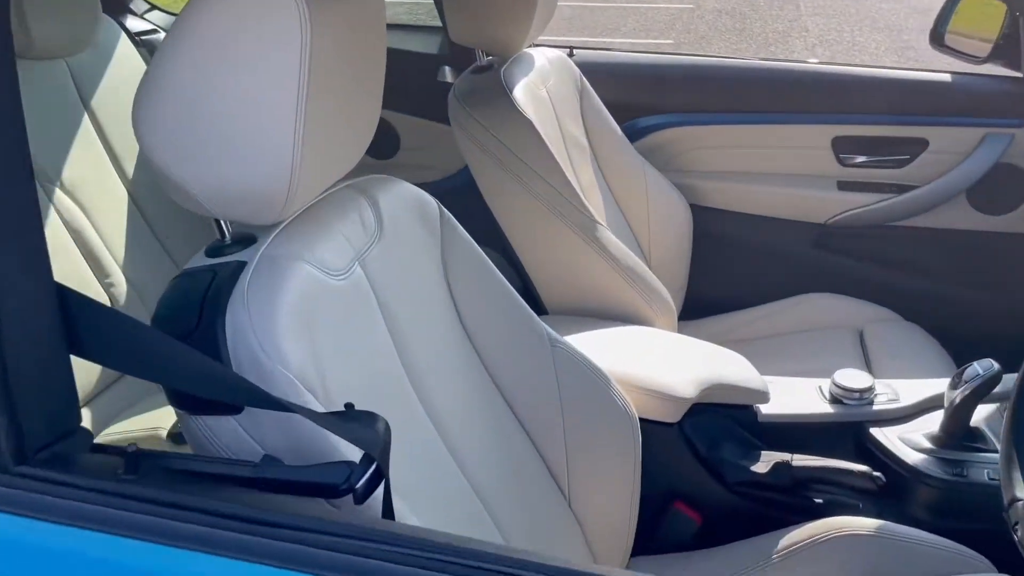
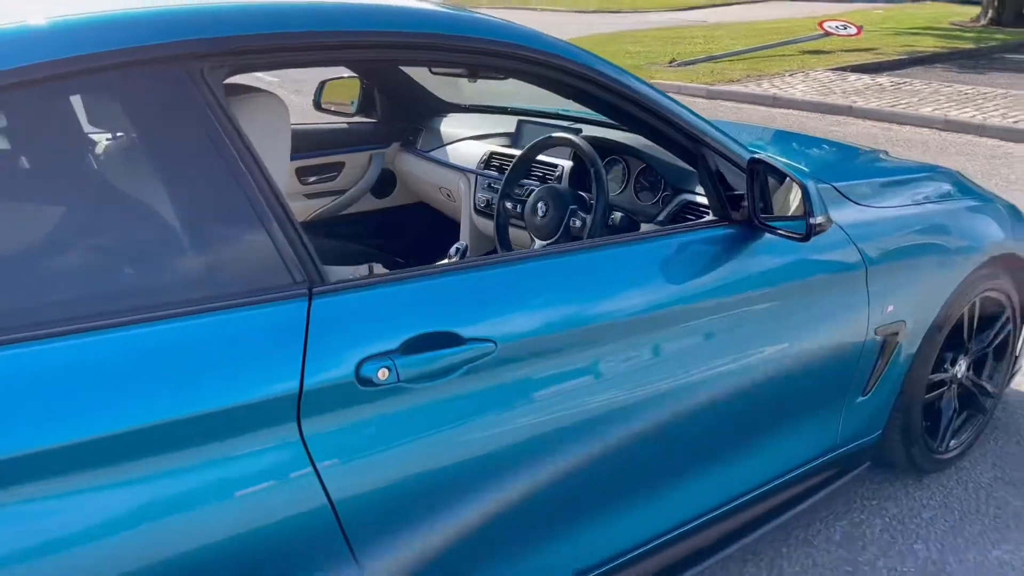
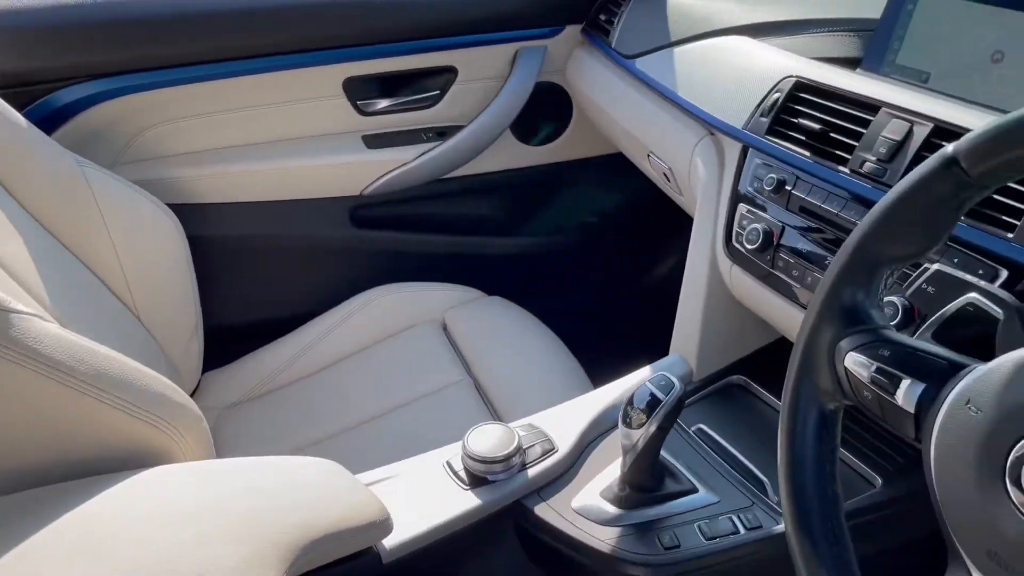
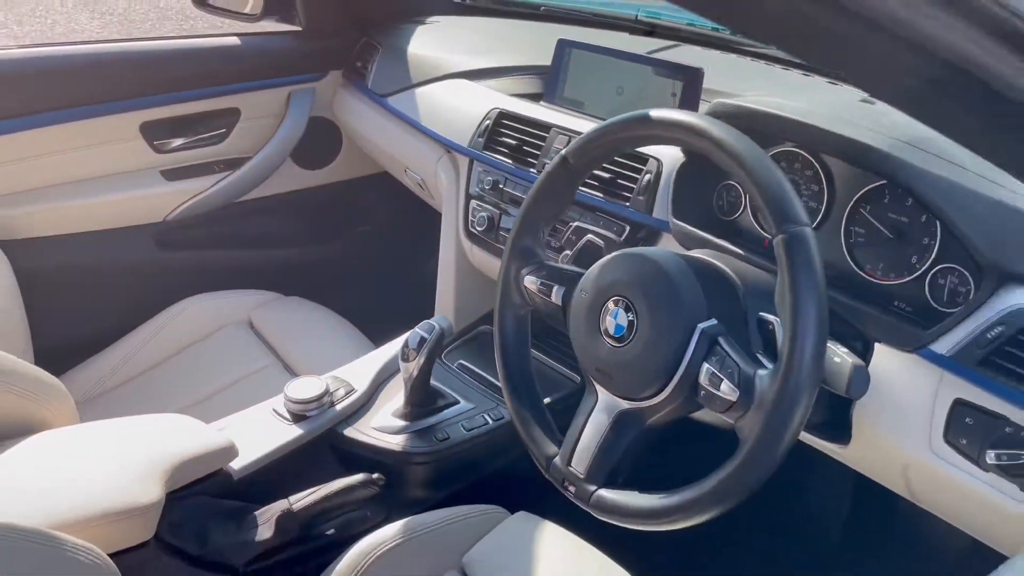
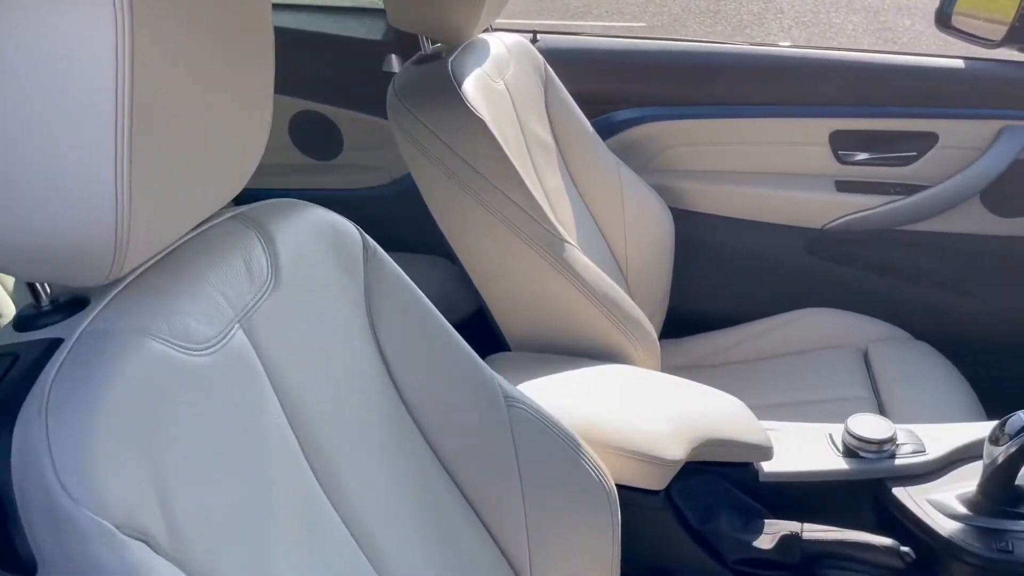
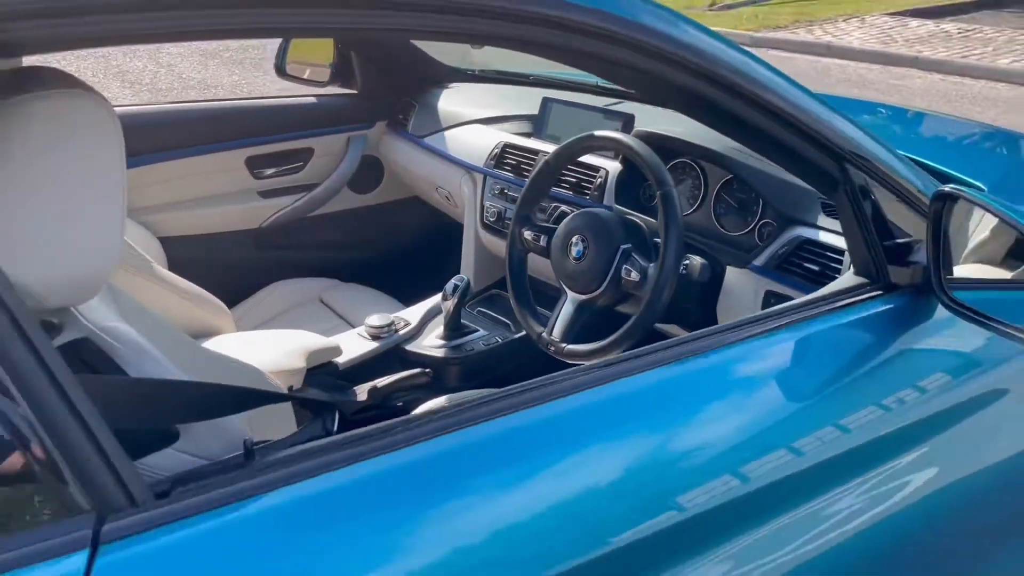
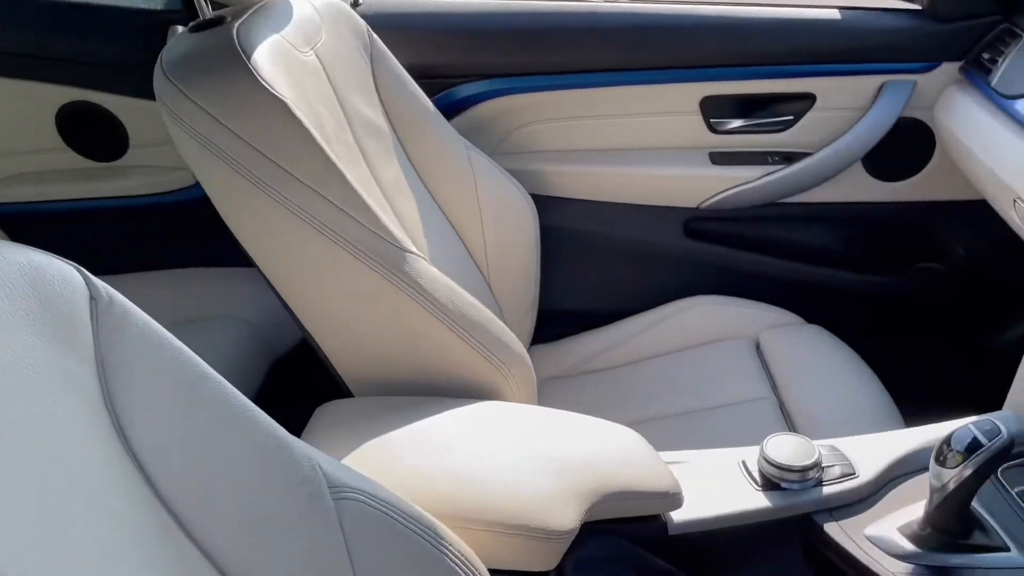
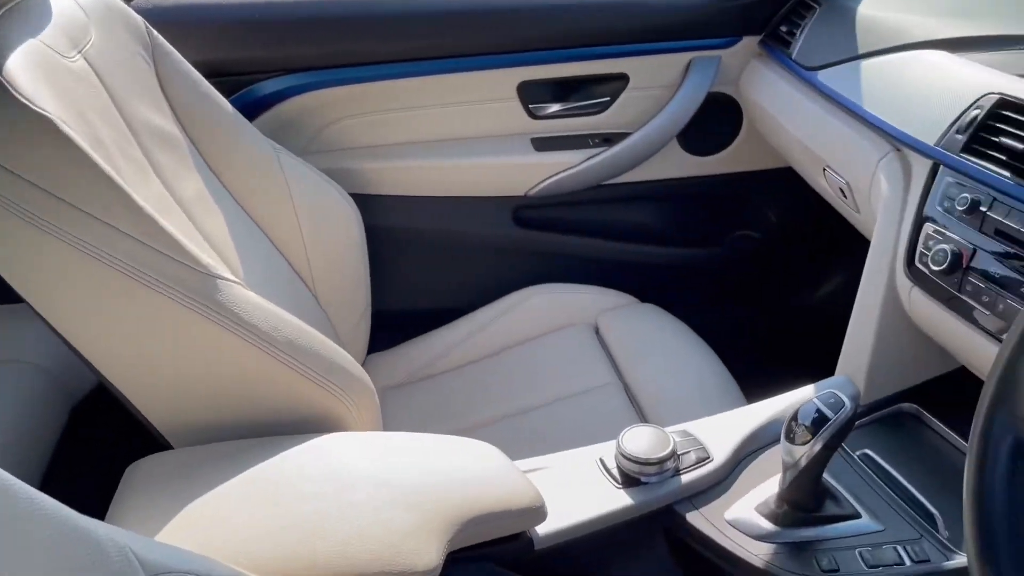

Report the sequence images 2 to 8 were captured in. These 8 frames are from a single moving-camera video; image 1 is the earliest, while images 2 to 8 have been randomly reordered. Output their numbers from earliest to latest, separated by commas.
5, 7, 8, 3, 4, 6, 2
